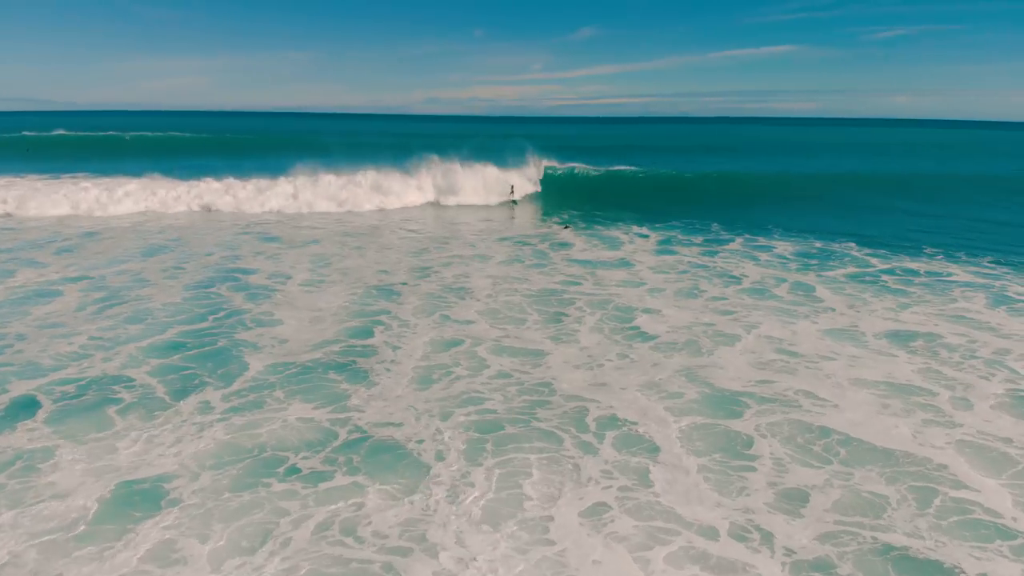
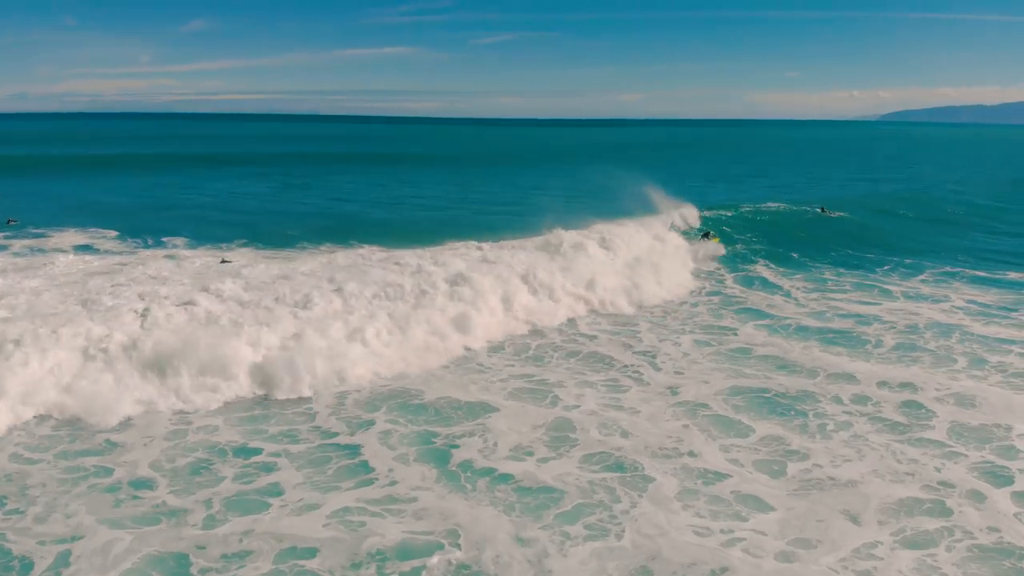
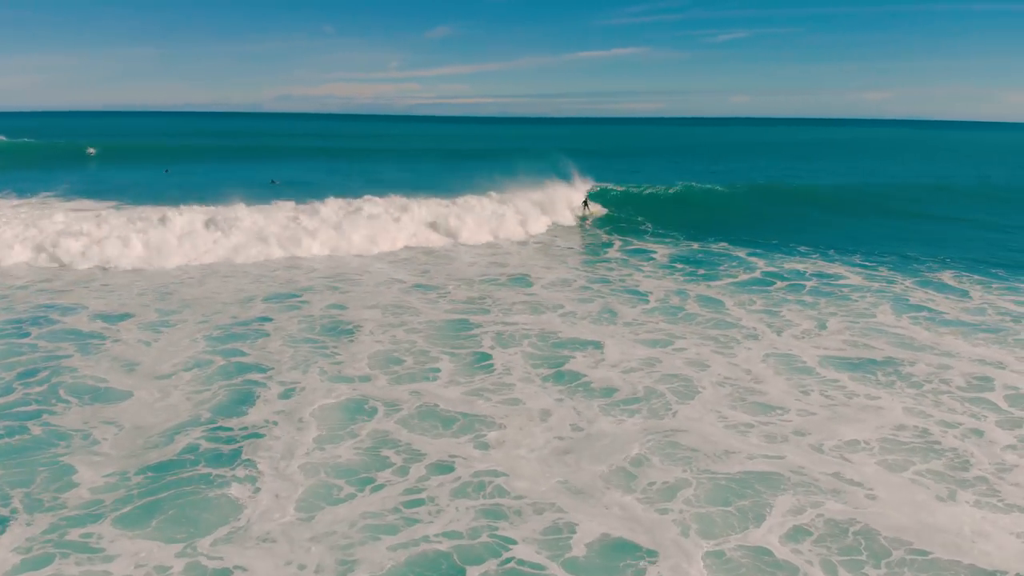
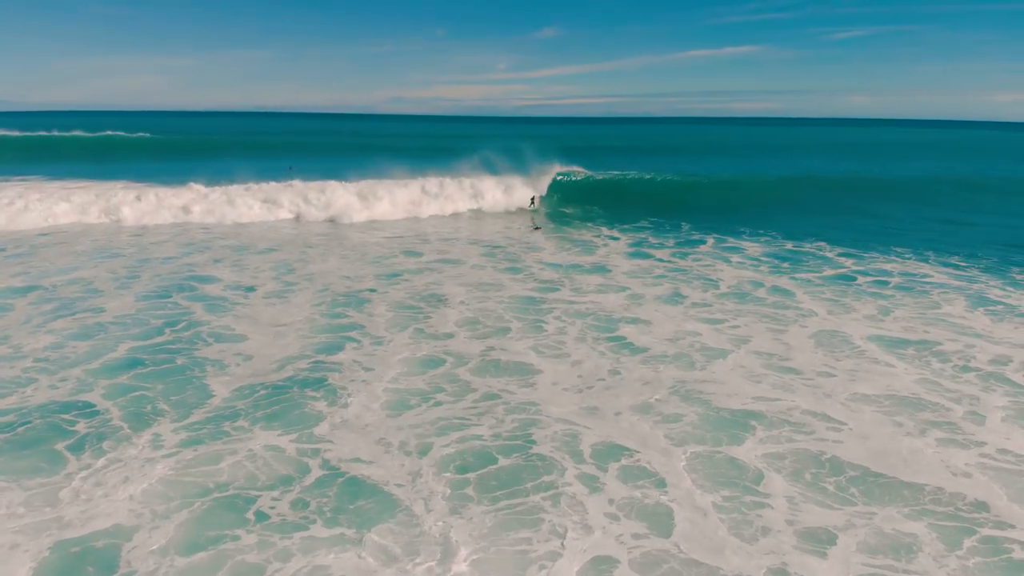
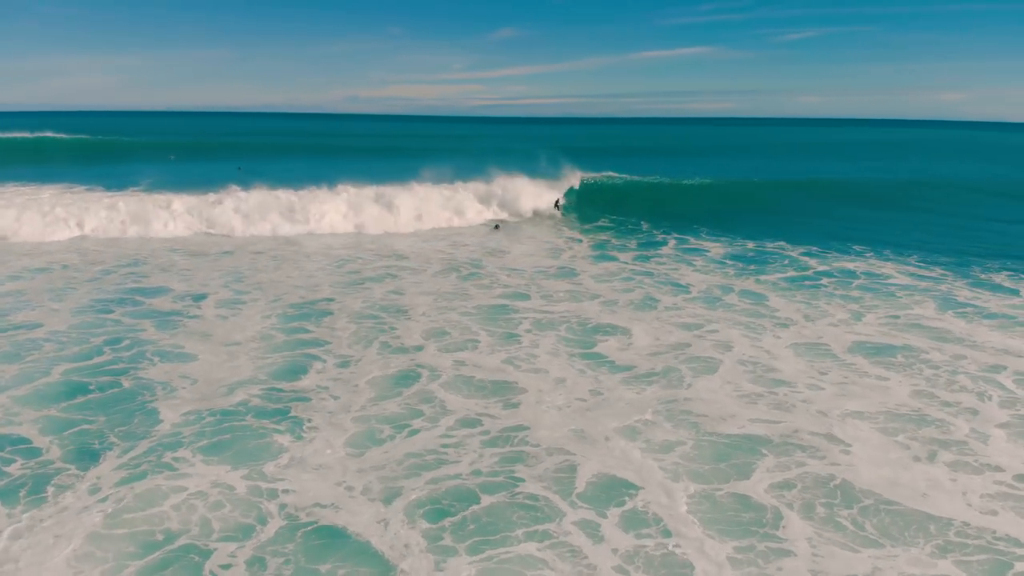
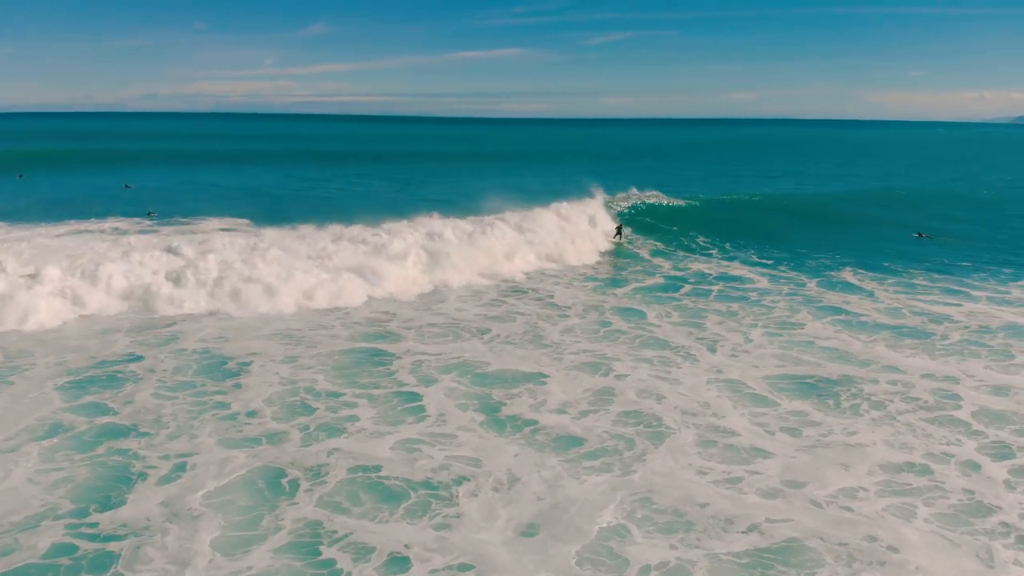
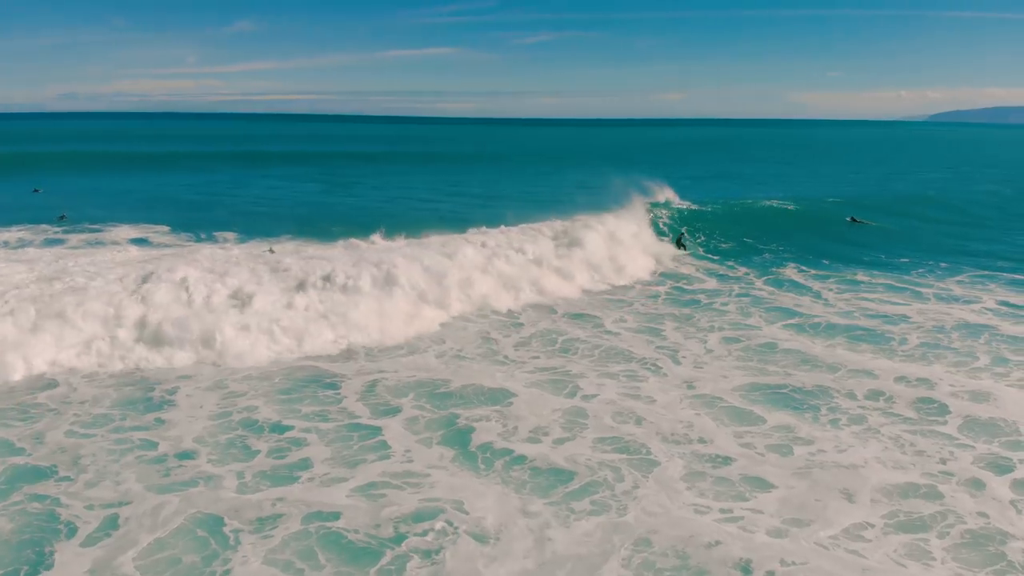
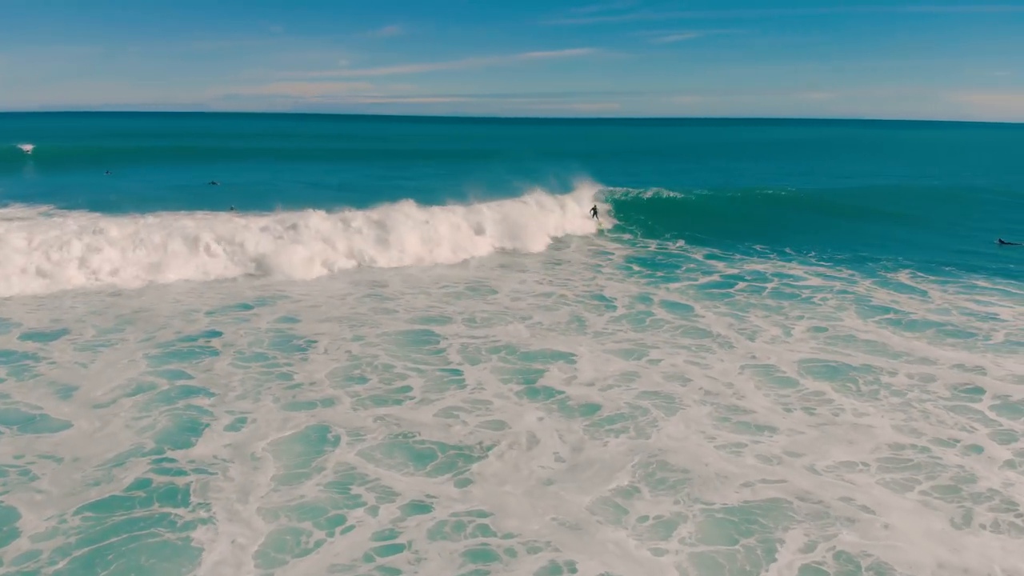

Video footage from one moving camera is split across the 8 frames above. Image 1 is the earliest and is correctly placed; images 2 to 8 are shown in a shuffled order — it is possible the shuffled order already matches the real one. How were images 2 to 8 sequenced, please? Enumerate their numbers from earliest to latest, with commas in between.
4, 5, 3, 8, 6, 7, 2
